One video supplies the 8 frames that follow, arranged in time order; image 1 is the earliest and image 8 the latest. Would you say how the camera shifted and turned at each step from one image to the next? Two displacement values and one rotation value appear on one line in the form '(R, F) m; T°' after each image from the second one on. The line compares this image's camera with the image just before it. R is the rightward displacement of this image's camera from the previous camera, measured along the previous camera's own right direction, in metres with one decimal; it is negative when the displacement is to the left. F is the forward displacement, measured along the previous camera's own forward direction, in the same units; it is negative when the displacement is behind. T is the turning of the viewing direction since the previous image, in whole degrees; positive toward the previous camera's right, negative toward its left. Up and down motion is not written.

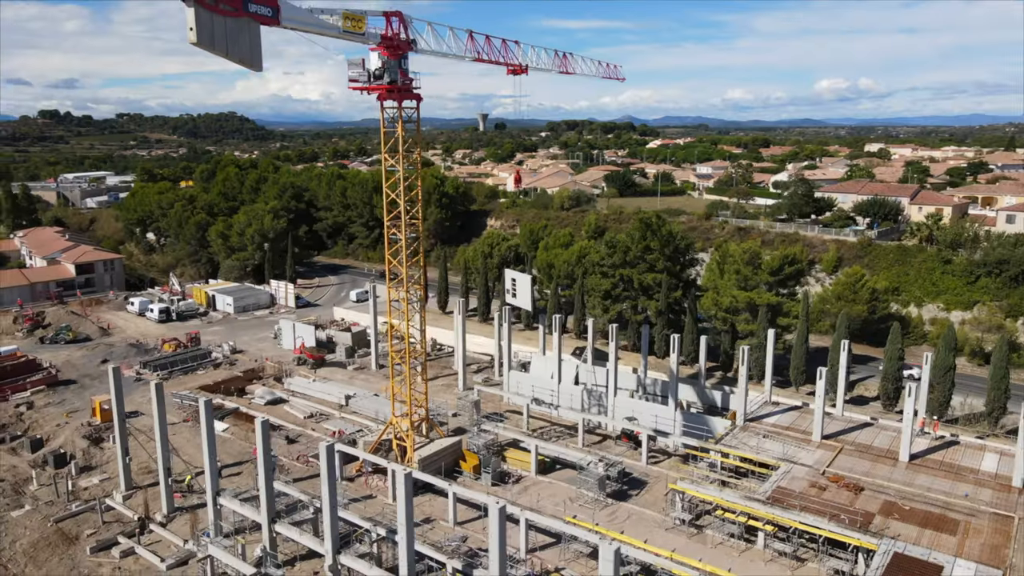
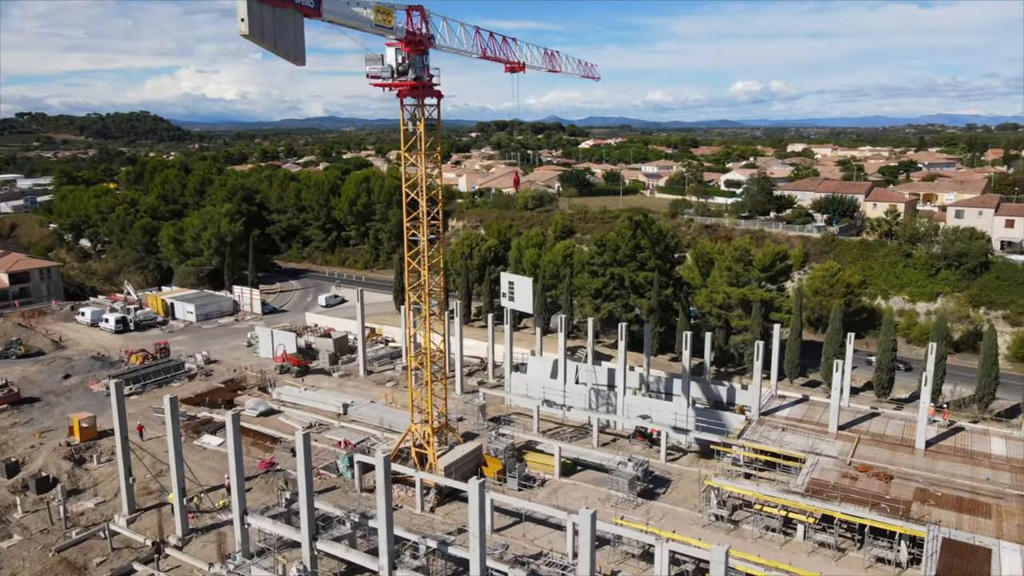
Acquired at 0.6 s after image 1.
(-2.3, +0.4) m; +5°
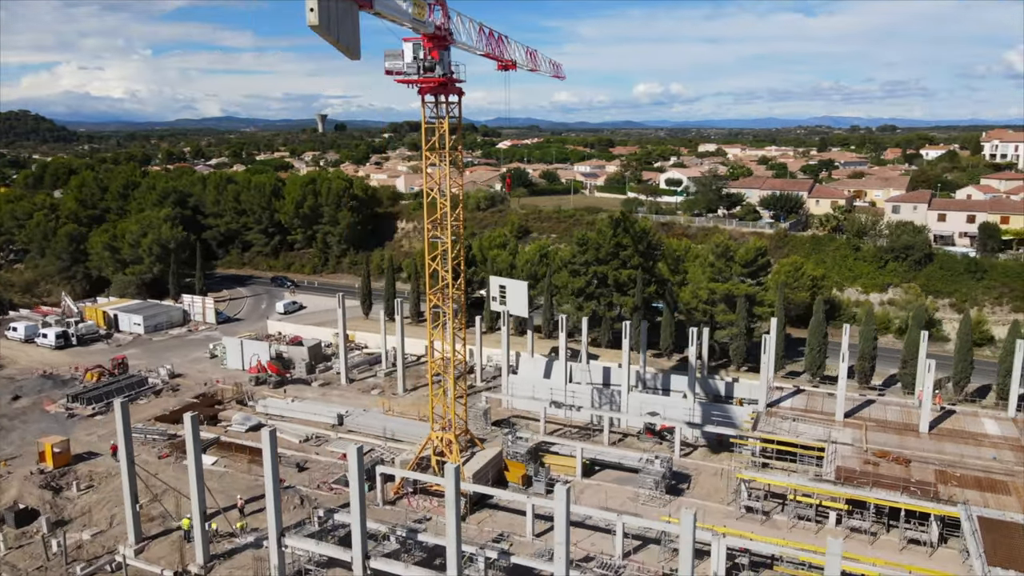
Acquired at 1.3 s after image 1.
(-2.6, +0.5) m; +7°
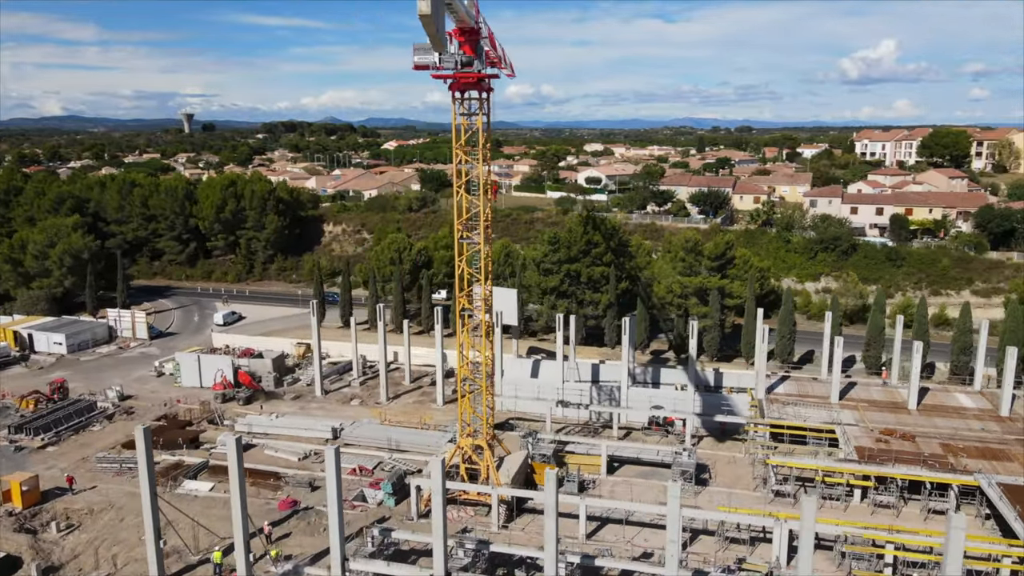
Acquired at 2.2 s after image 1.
(-3.5, +0.6) m; +9°
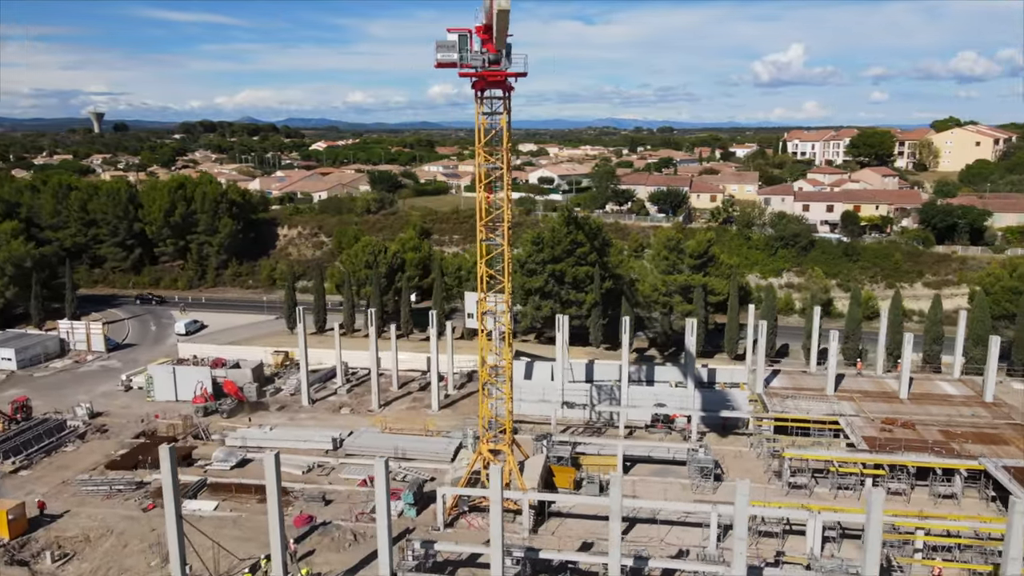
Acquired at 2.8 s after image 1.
(-2.1, +0.3) m; +6°
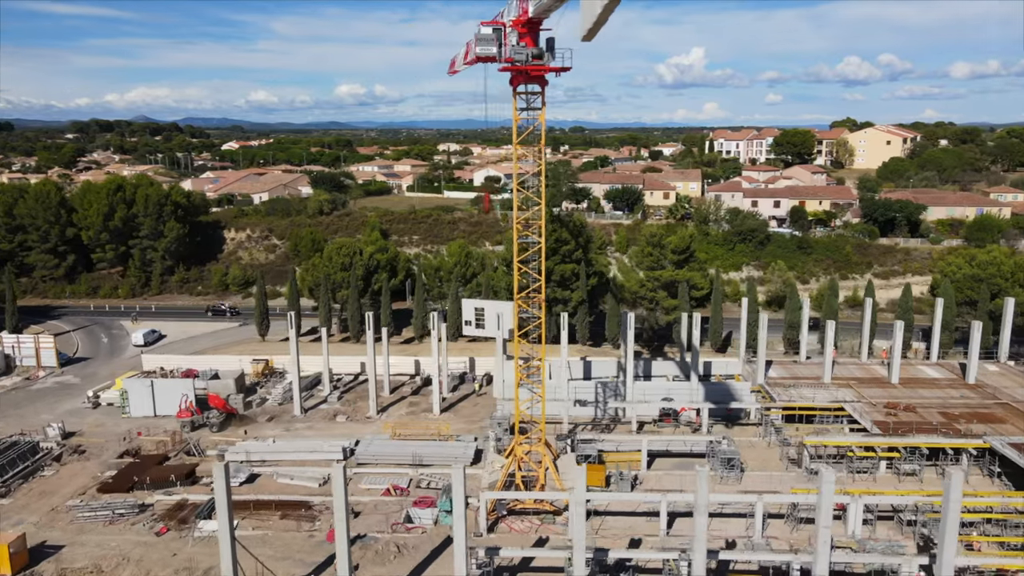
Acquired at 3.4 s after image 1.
(-2.7, +0.4) m; +6°
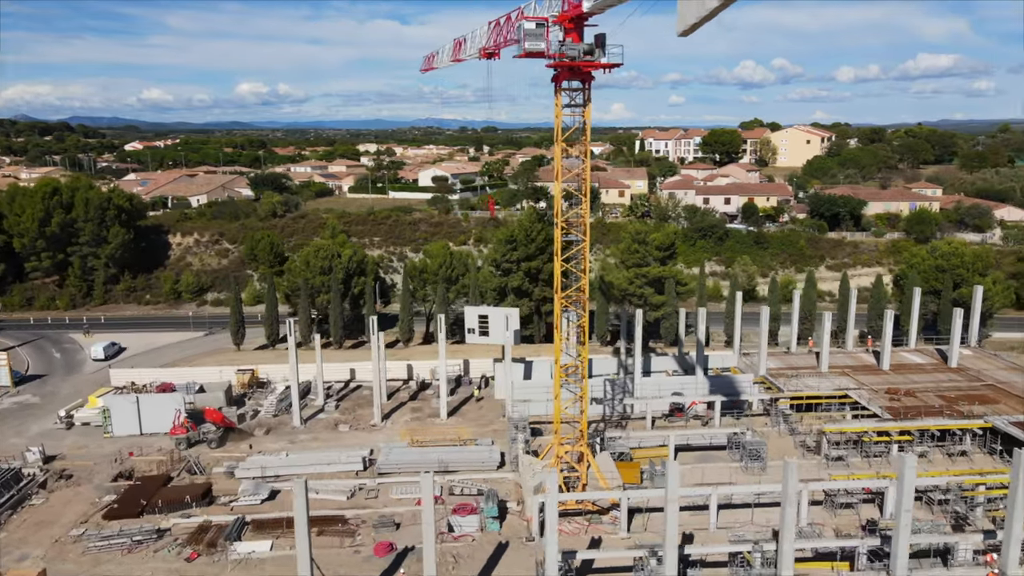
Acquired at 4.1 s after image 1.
(-2.8, +0.4) m; +7°
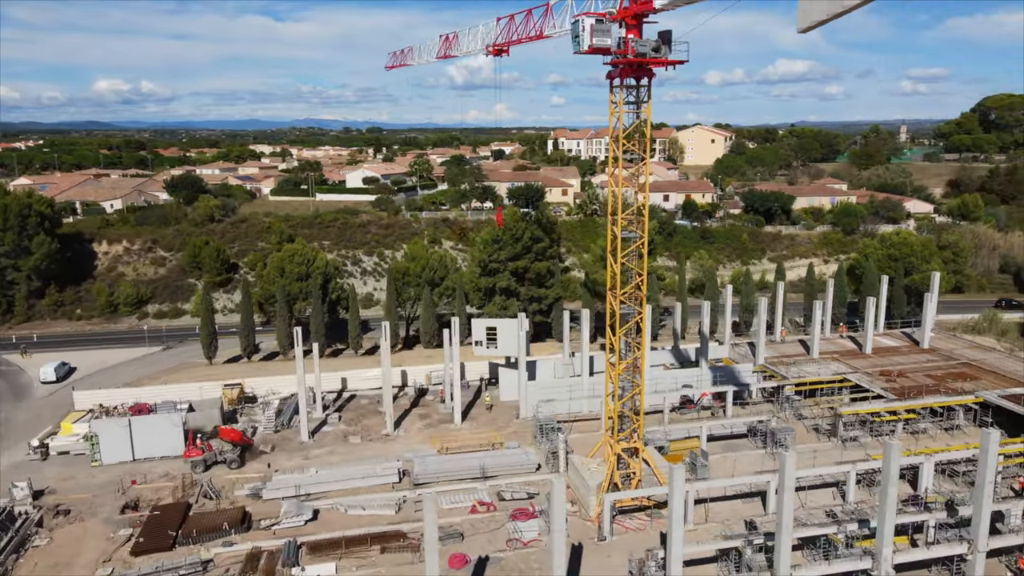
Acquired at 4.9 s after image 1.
(-3.6, +0.5) m; +8°
